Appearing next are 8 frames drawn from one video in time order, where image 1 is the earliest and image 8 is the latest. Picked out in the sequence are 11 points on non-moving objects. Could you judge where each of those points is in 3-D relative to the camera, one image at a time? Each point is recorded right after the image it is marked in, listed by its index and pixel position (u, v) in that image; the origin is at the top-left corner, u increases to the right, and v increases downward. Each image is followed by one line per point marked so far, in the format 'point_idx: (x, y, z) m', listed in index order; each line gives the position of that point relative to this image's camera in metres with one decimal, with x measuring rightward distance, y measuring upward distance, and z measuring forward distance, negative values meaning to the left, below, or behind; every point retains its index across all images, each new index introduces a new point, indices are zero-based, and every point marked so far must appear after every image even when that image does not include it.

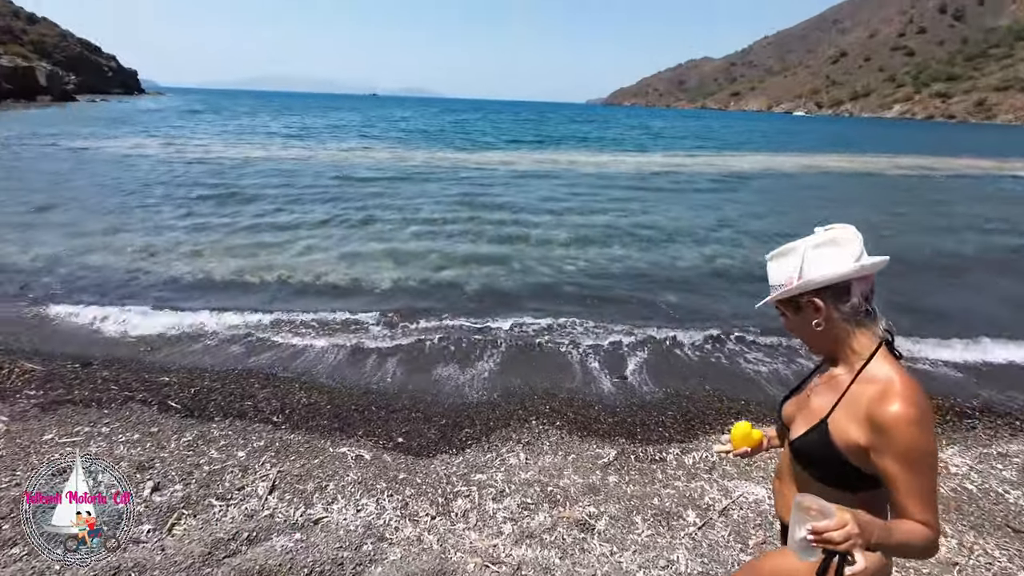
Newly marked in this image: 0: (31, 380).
0: (-6.0, -1.1, +5.4) m
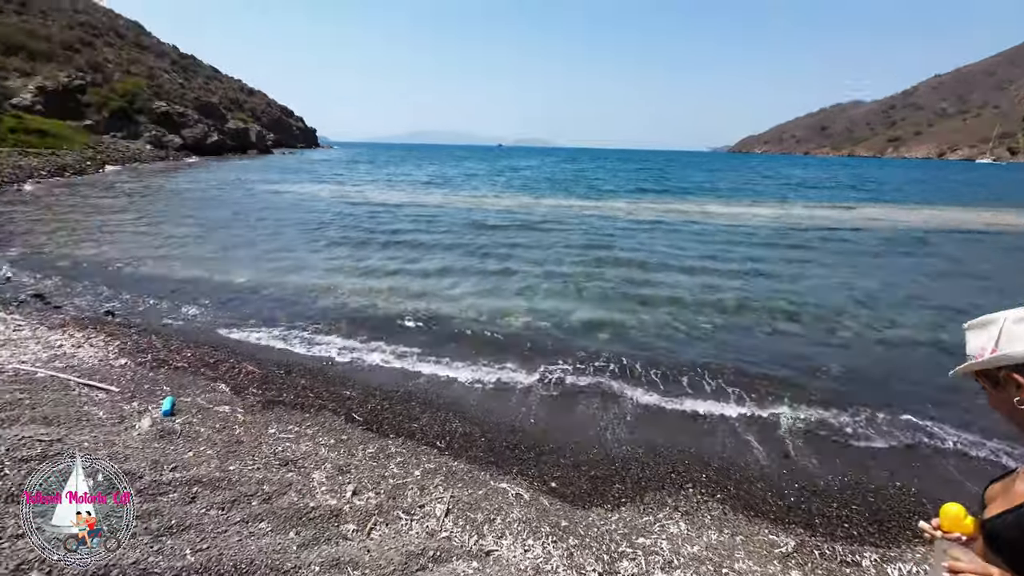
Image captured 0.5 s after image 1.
0: (-4.0, -1.4, +6.7) m
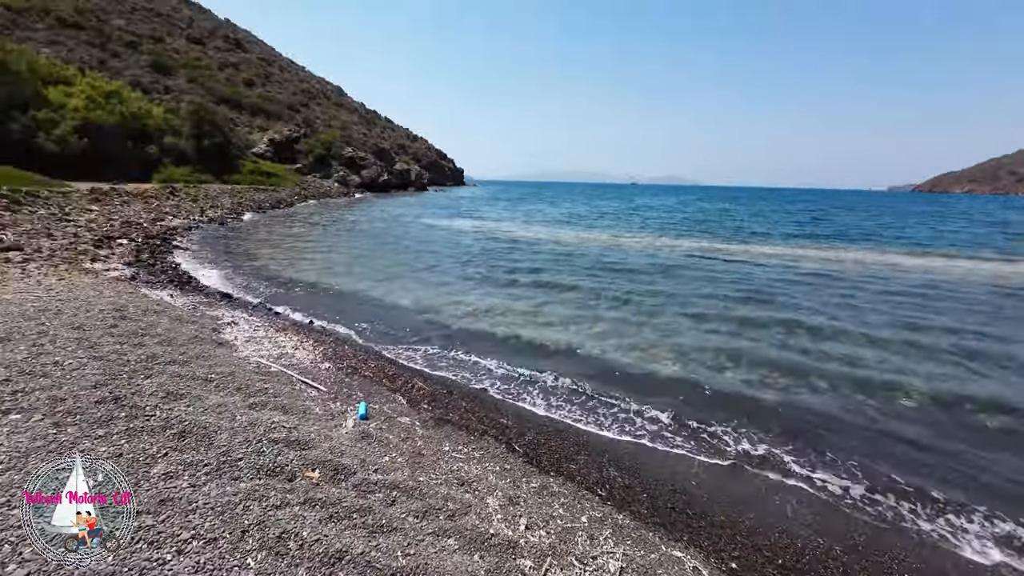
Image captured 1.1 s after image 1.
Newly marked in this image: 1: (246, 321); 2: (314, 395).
0: (-1.5, -1.8, +7.4) m
1: (-6.3, -0.8, +10.3) m
2: (-3.0, -1.6, +6.5) m
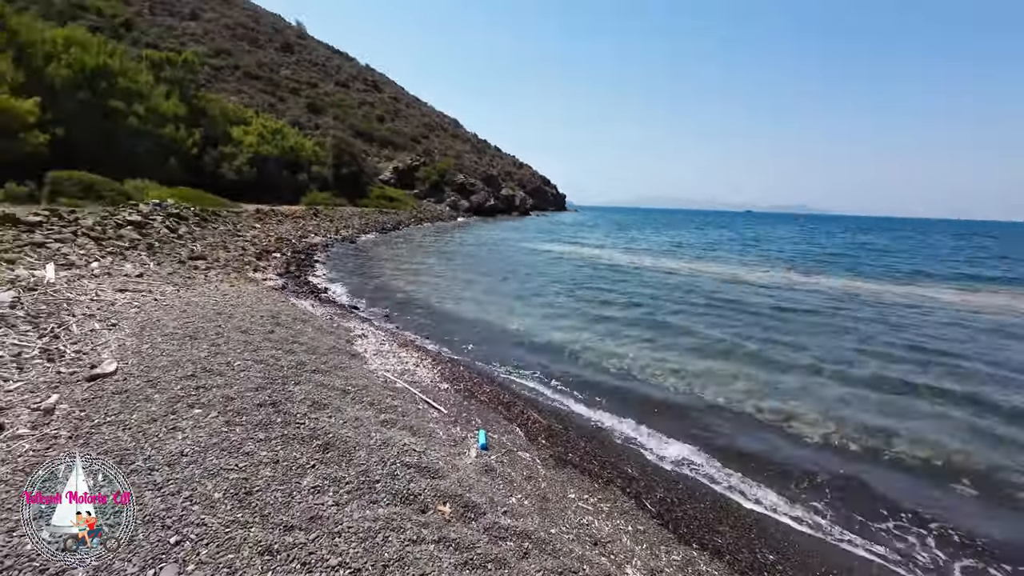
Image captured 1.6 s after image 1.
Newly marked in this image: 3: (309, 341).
0: (+0.5, -2.3, +7.0) m
1: (-3.5, -1.2, +11.0) m
2: (-1.1, -1.9, +6.5) m
3: (-4.0, -1.0, +8.4) m
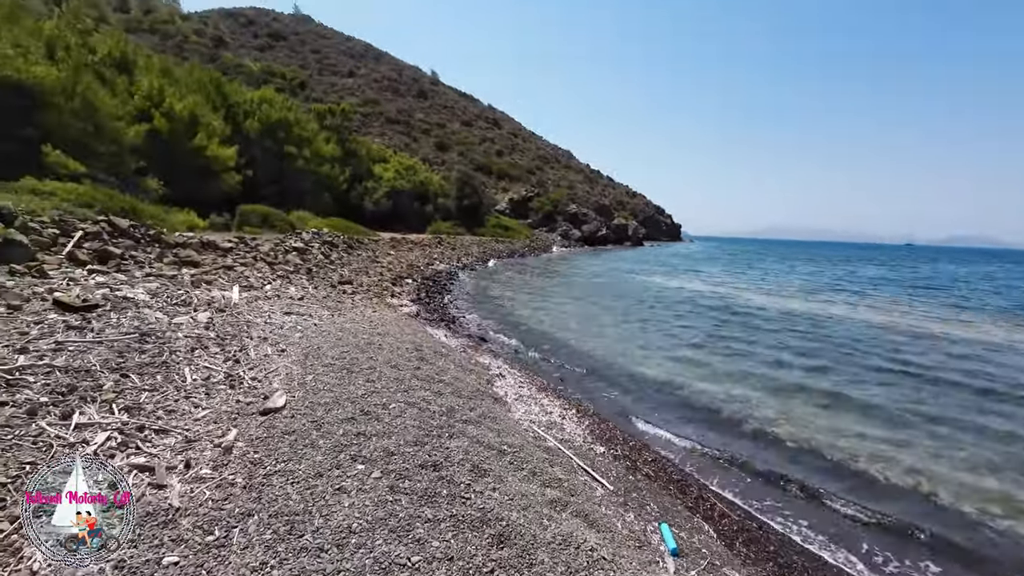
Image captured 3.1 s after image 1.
0: (+2.8, -3.1, +5.5) m
1: (0.0, -2.0, +10.4) m
2: (+1.1, -2.6, +5.4) m
3: (-1.1, -1.7, +8.0) m
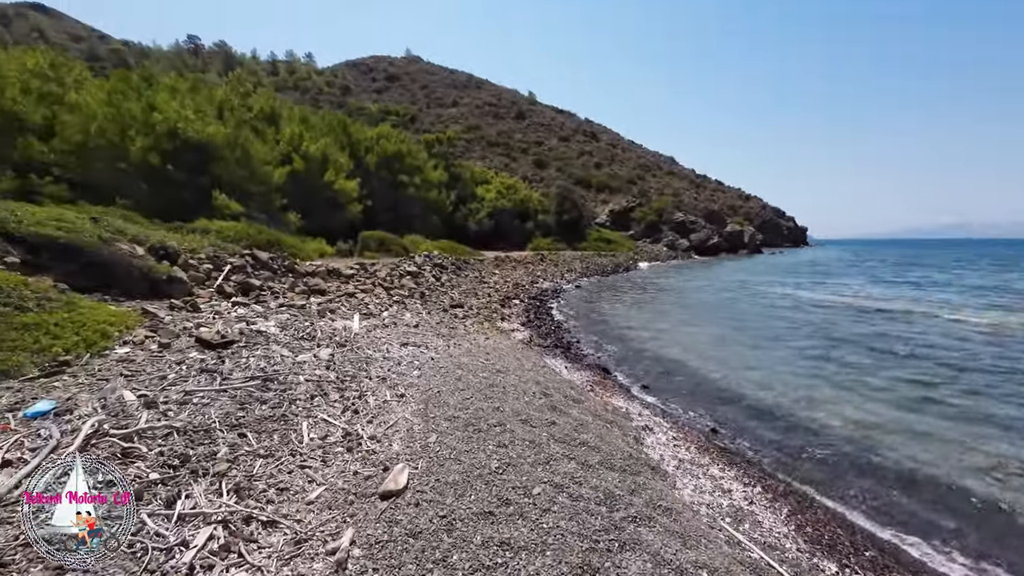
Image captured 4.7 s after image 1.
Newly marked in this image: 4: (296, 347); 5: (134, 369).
0: (+4.5, -3.5, +3.0) m
1: (+2.8, -2.7, +8.5) m
2: (+2.9, -3.0, +3.3) m
3: (+1.3, -2.3, +6.4) m
4: (-4.6, -1.2, +9.2) m
5: (-6.2, -1.3, +7.1) m
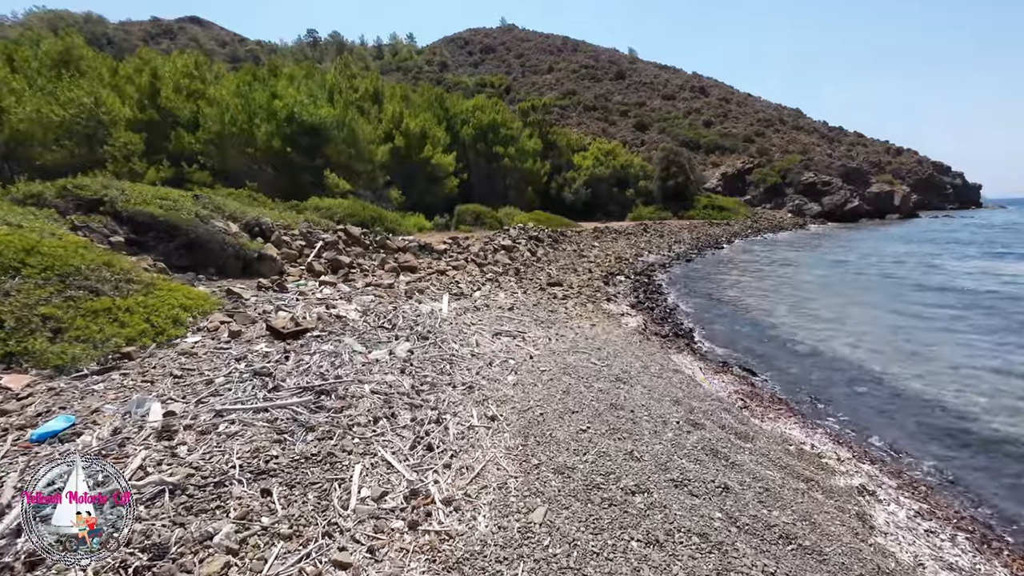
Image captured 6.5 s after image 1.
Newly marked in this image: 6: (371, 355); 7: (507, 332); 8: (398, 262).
0: (+5.1, -3.6, -0.1) m
1: (+4.6, -2.4, +5.5) m
2: (+3.5, -3.1, +0.5) m
3: (+2.6, -2.2, +3.8) m
4: (-2.5, -0.9, +7.7) m
5: (-4.5, -1.1, +6.1) m
6: (-2.2, -1.1, +6.9) m
7: (-0.1, -1.0, +9.8) m
8: (-4.0, +0.9, +15.1) m
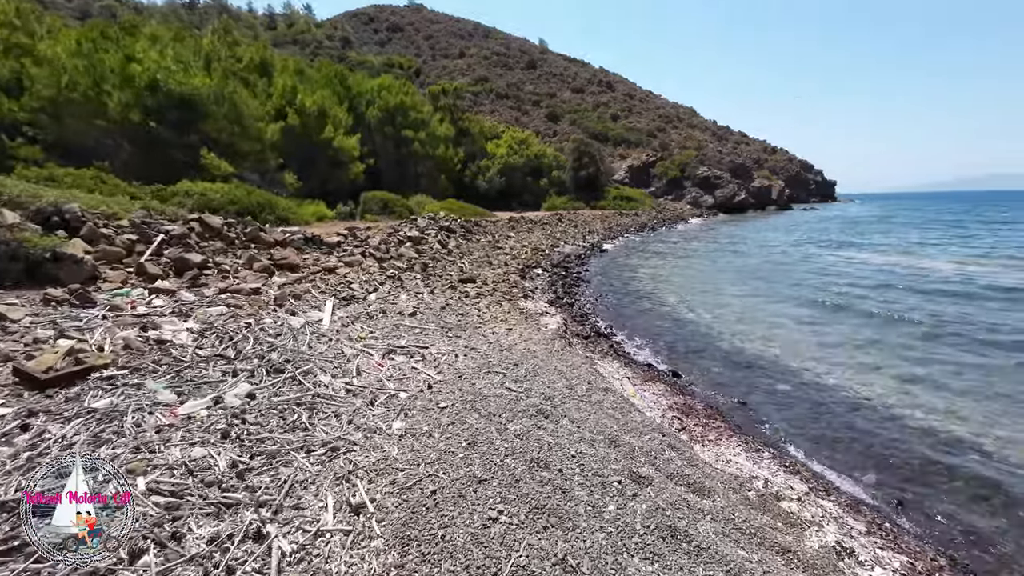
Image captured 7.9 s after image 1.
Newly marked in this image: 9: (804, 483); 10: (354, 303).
0: (+5.0, -3.8, -0.8) m
1: (+3.5, -2.5, +4.6) m
2: (+3.4, -3.3, -0.5) m
3: (+1.9, -2.3, +2.5) m
4: (-3.9, -1.1, +5.4) m
5: (-5.6, -1.4, +3.4) m
6: (-3.5, -1.3, +4.6) m
7: (-1.9, -1.1, +7.9) m
8: (-6.8, +0.8, +12.3) m
9: (+3.6, -2.4, +5.4) m
10: (-3.9, -0.4, +10.6) m
